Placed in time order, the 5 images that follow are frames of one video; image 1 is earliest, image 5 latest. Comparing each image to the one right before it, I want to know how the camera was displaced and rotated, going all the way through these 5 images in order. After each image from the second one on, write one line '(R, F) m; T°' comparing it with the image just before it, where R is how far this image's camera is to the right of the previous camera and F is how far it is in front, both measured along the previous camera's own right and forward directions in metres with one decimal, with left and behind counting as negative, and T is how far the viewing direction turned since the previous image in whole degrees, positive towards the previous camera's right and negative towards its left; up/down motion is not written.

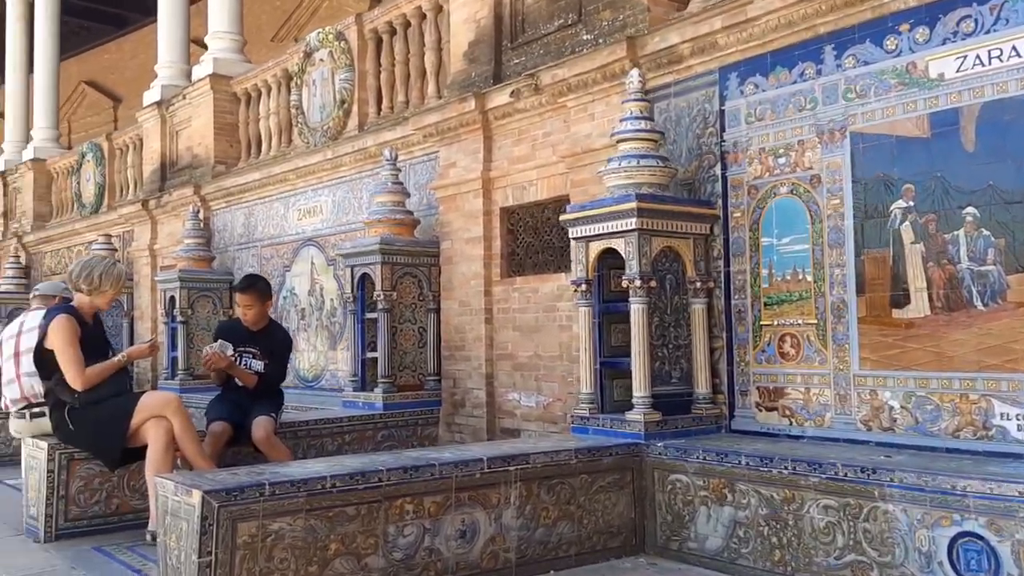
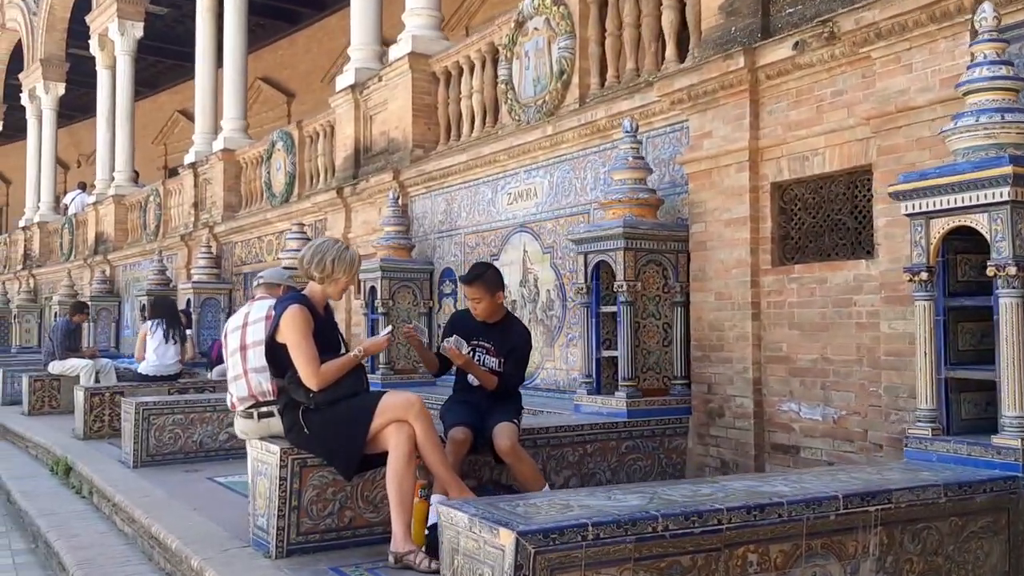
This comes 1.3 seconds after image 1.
(-0.7, +0.8) m; -9°
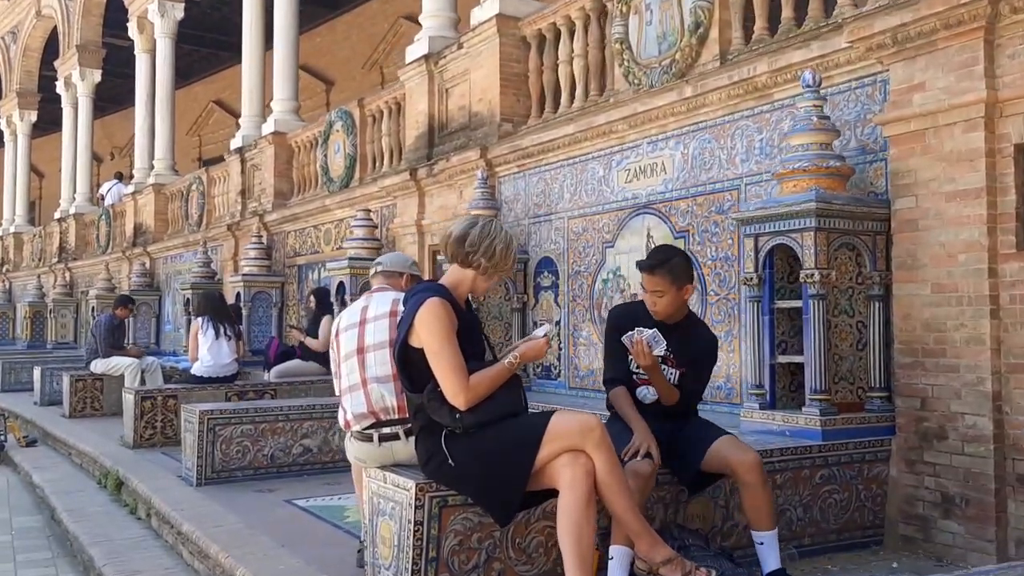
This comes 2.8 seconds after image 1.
(-0.7, +1.1) m; -2°
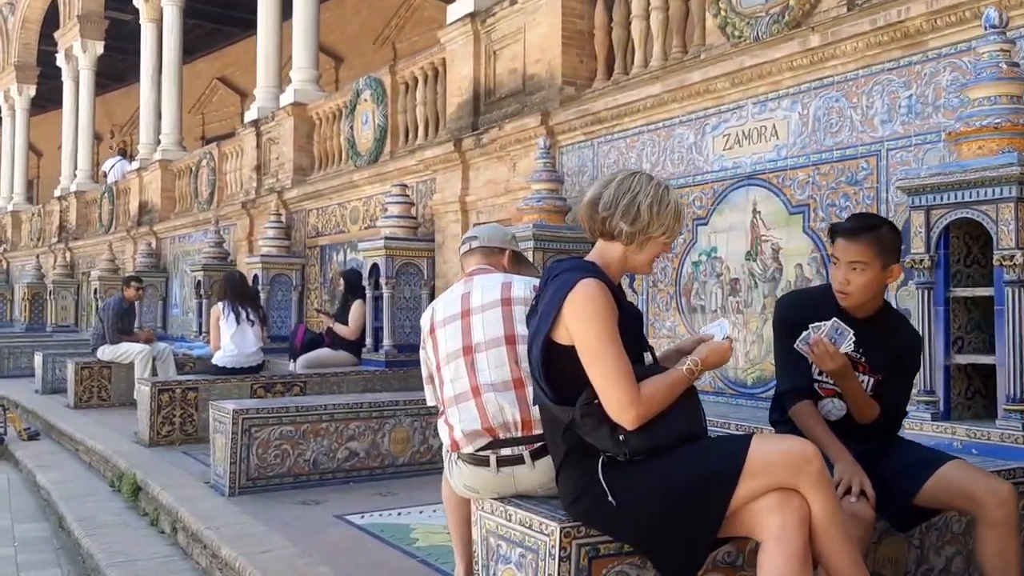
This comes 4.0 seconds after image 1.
(-0.5, +0.9) m; 0°
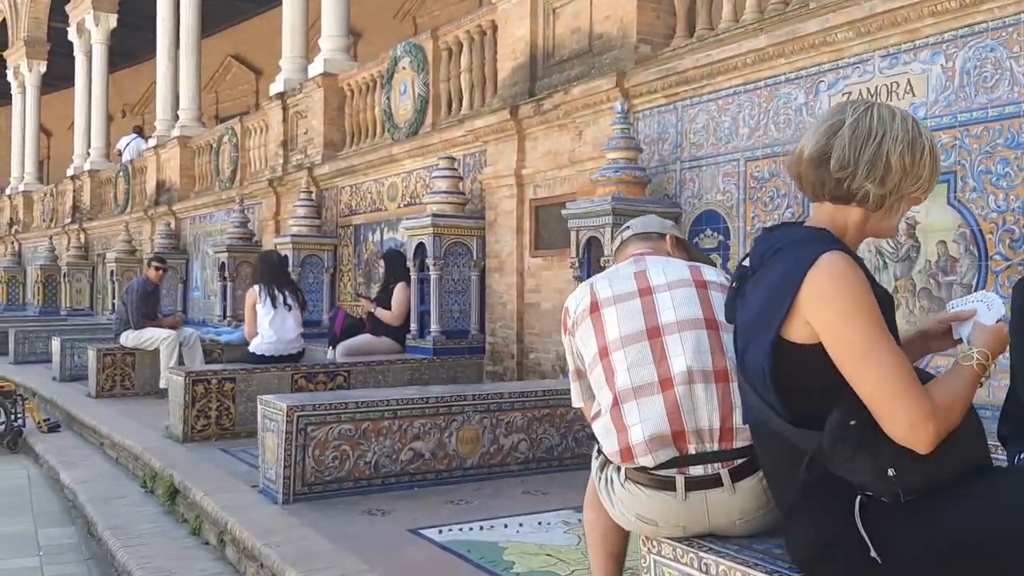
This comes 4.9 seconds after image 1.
(-0.4, +0.7) m; 0°
